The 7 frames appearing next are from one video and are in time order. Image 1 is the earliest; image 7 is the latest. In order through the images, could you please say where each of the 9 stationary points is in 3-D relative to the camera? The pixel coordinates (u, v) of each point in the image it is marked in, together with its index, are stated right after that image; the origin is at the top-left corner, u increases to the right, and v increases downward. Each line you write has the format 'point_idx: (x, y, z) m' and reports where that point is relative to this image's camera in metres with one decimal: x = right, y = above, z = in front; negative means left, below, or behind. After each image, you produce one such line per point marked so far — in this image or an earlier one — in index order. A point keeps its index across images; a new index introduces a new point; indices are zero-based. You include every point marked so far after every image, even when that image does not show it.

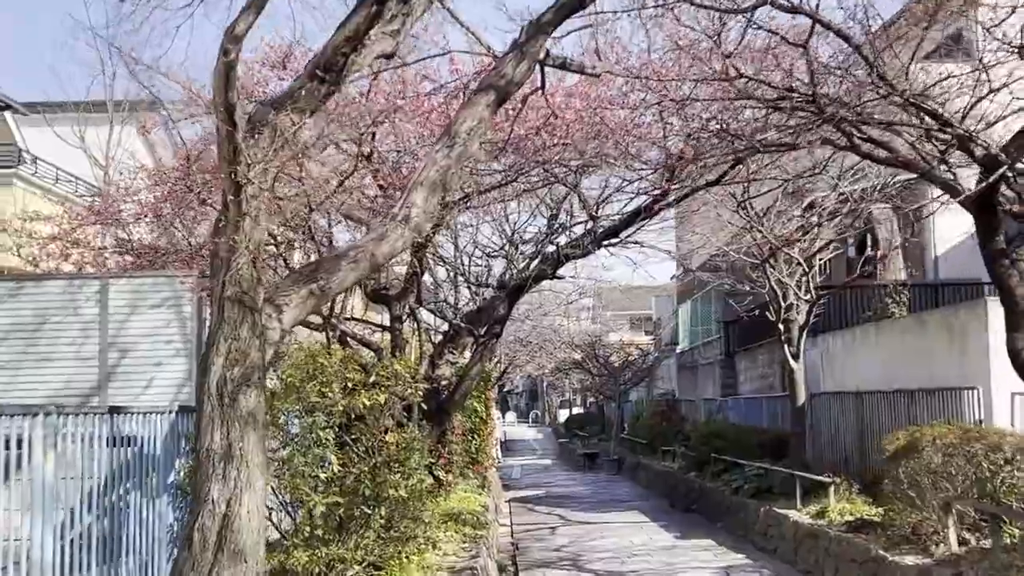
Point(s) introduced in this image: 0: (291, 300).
0: (-1.2, -0.1, +6.7) m
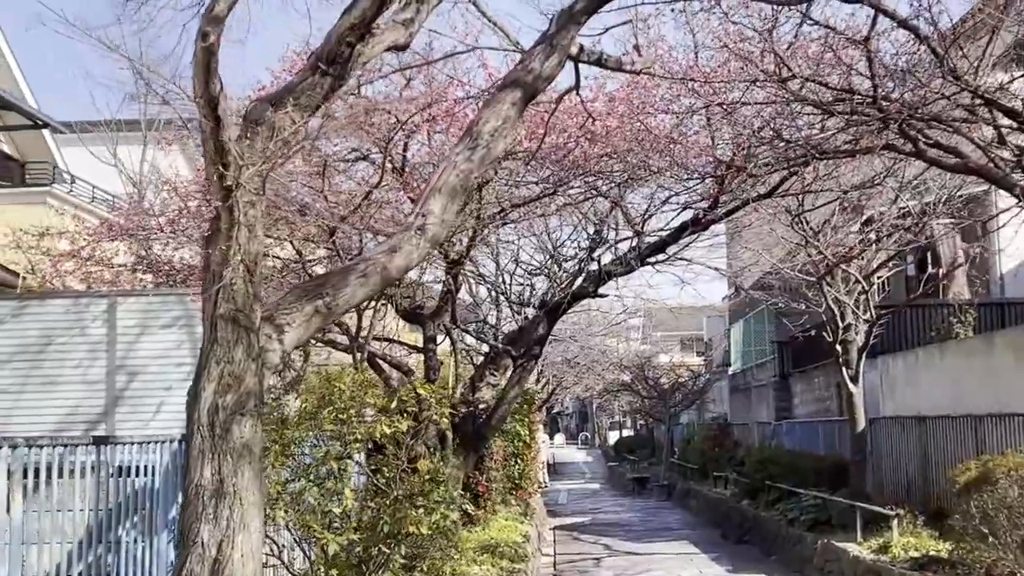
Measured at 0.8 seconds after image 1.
0: (-1.1, -0.2, +6.1) m
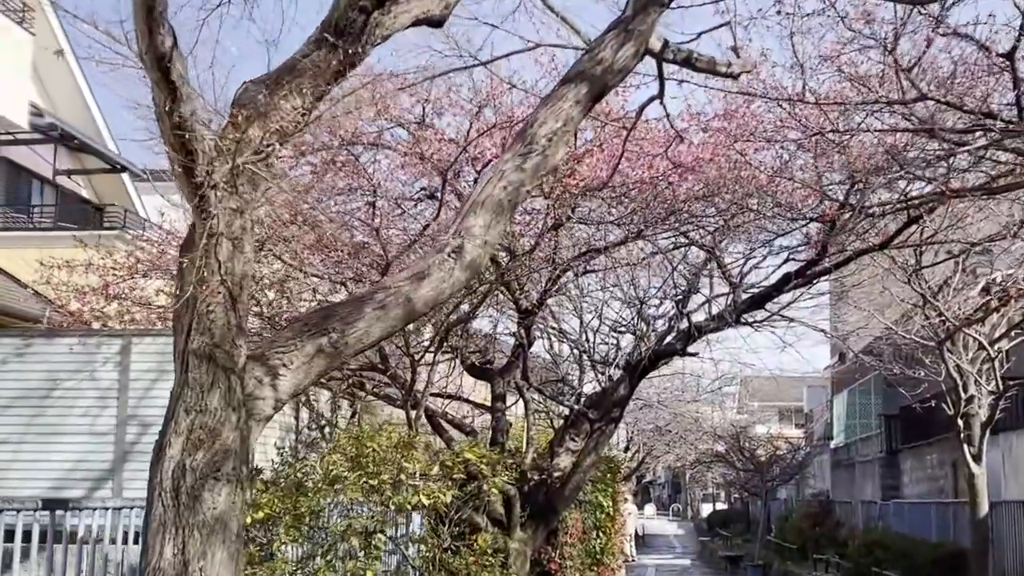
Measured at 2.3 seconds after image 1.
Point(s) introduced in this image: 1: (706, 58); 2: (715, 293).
0: (-0.9, -0.3, +4.8) m
1: (+1.0, +1.2, +6.3) m
2: (+2.1, -0.1, +12.9) m
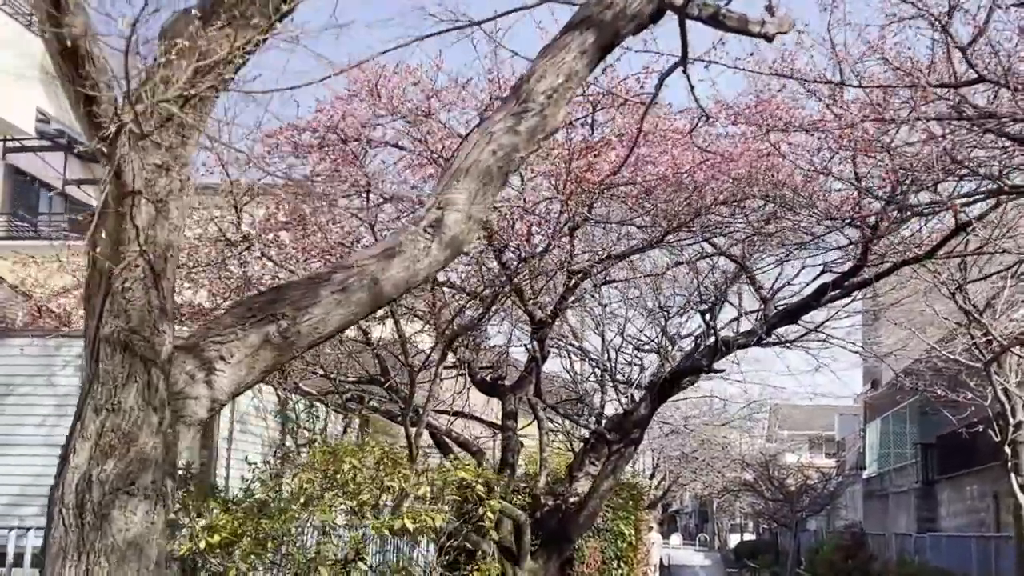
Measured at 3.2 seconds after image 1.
0: (-0.9, -0.2, +4.0) m
1: (+1.0, +1.2, +5.5) m
2: (+2.3, -0.2, +12.0) m
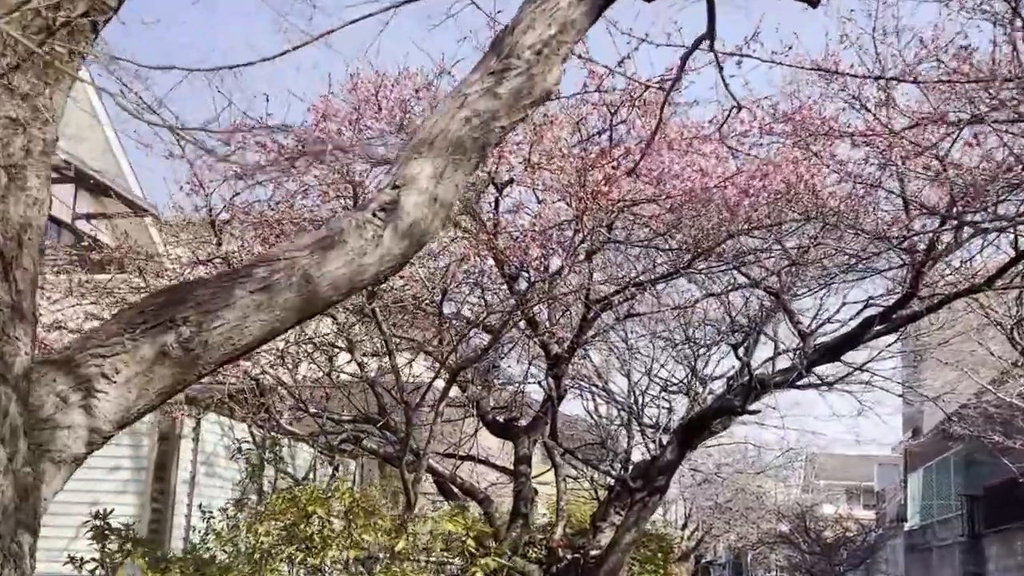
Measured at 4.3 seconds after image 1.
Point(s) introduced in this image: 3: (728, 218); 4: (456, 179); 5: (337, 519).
0: (-1.0, -0.2, +3.1) m
1: (+1.0, +1.1, +4.6) m
2: (+2.4, -0.5, +10.9) m
3: (+1.5, +0.5, +8.6) m
4: (-0.2, +0.3, +3.4) m
5: (-0.7, -1.0, +5.3) m
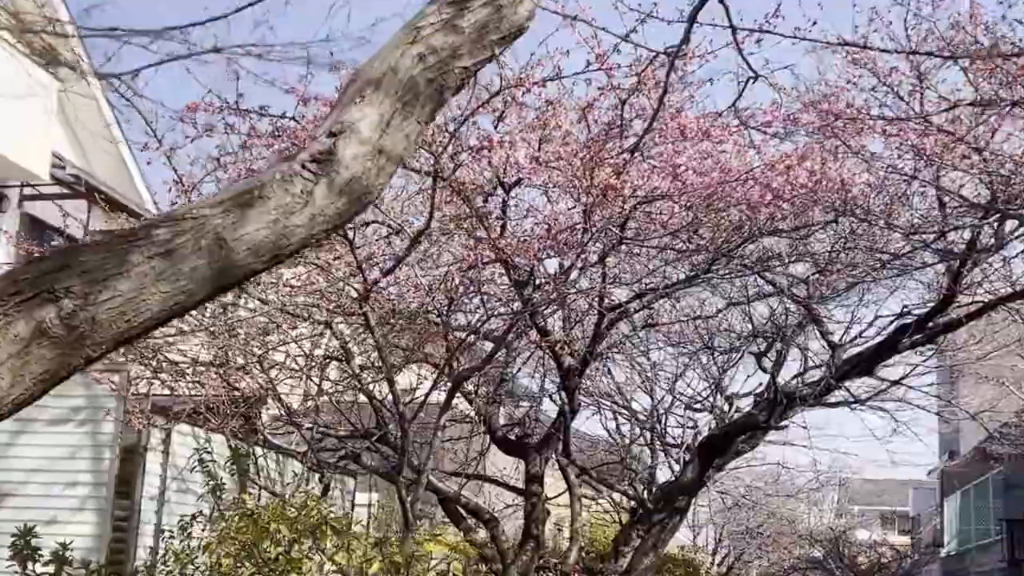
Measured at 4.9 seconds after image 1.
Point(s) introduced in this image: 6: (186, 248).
0: (-1.1, -0.1, +2.5) m
1: (+0.9, +1.2, +4.0) m
2: (+2.5, -0.6, +10.3) m
3: (+1.6, +0.5, +8.0) m
4: (-0.2, +0.4, +2.9) m
5: (-0.8, -0.9, +4.7) m
6: (-0.7, +0.1, +2.6) m
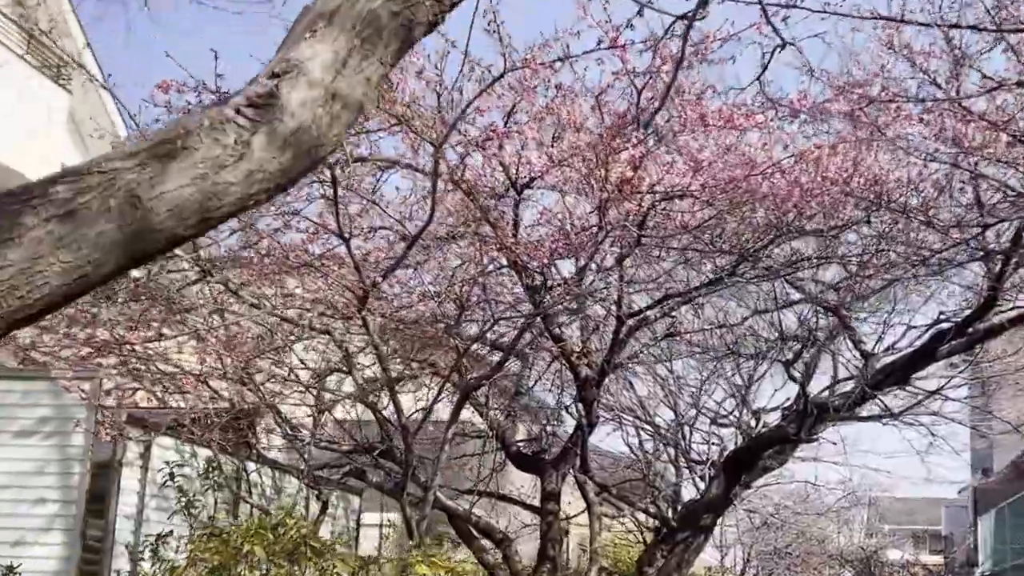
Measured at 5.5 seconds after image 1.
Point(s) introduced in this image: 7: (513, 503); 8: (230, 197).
0: (-1.1, -0.1, +2.0) m
1: (+0.9, +1.2, +3.5) m
2: (+2.6, -0.6, +9.8) m
3: (+1.6, +0.4, +7.5) m
4: (-0.3, +0.4, +2.4) m
5: (-0.8, -0.9, +4.2) m
6: (-0.7, +0.1, +2.2) m
7: (0.0, -1.6, +9.4) m
8: (-0.5, +0.2, +2.3) m
